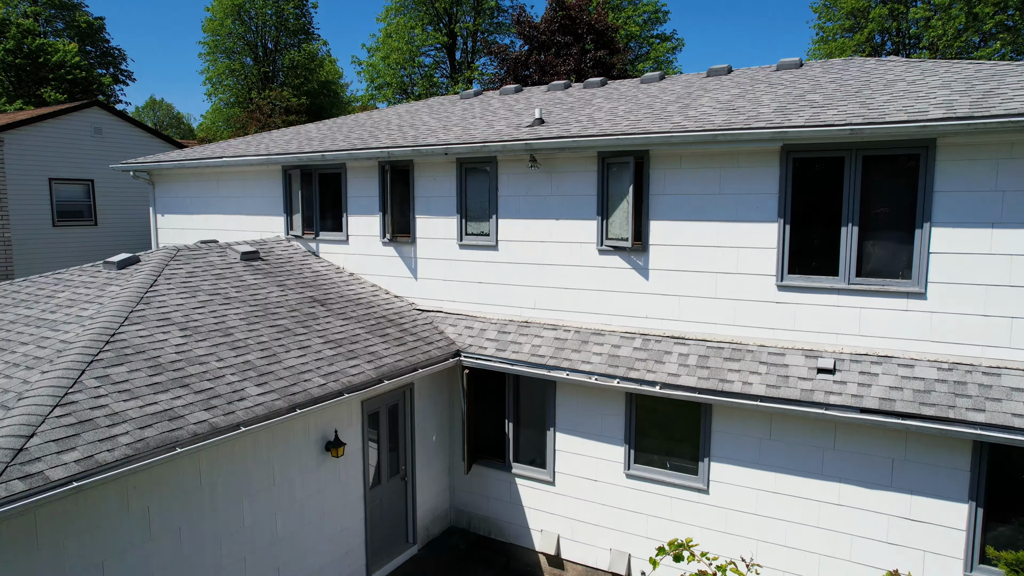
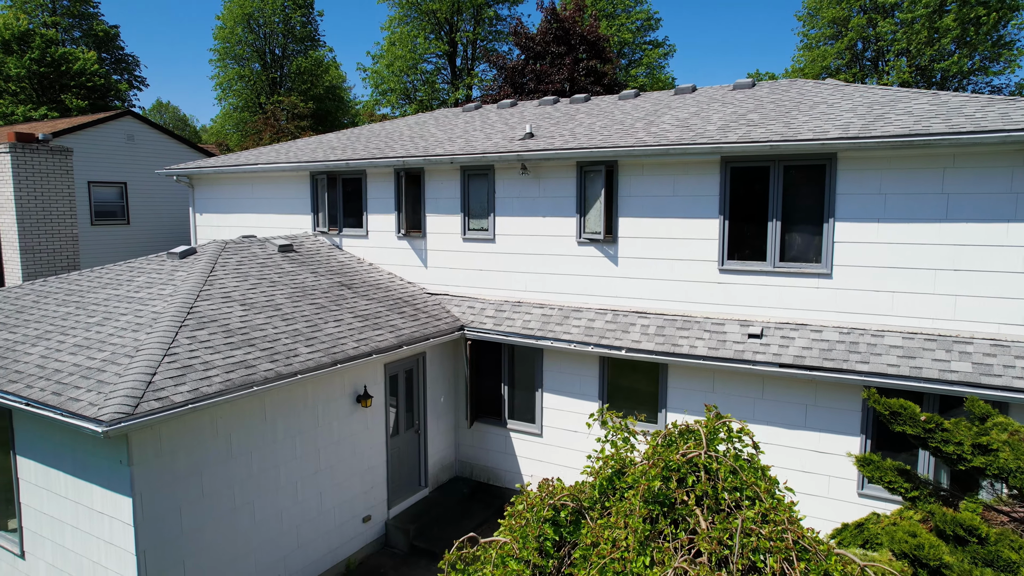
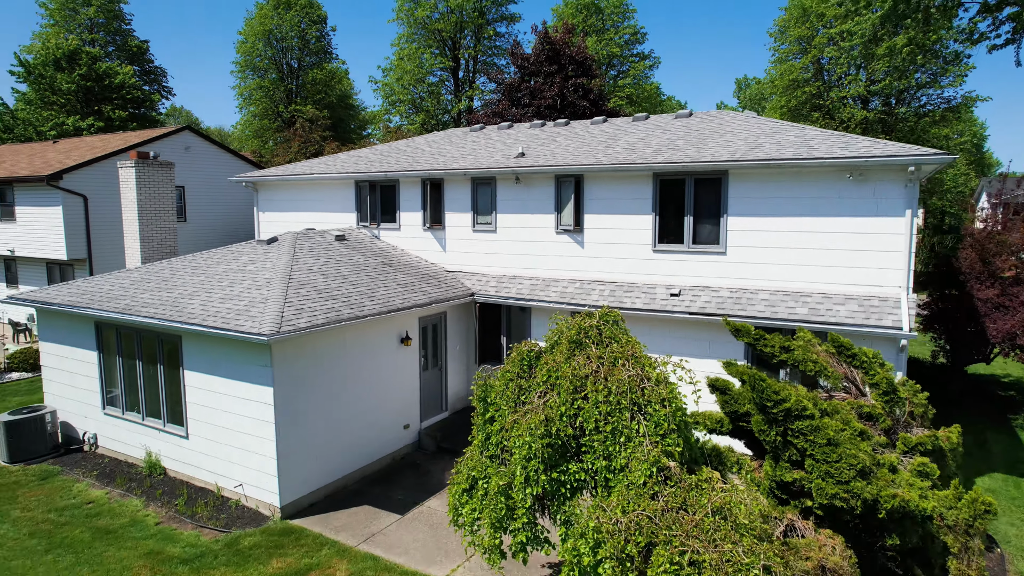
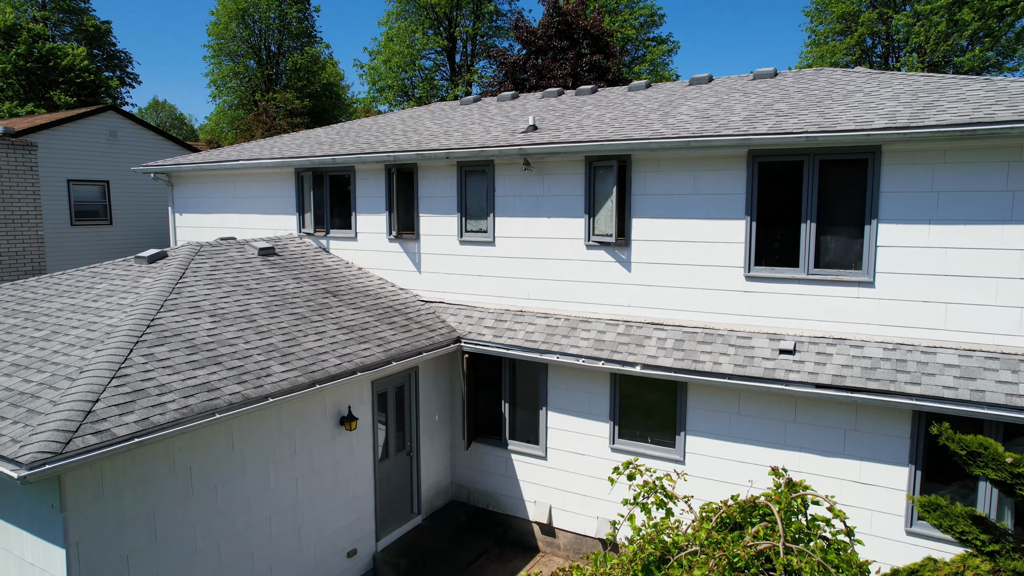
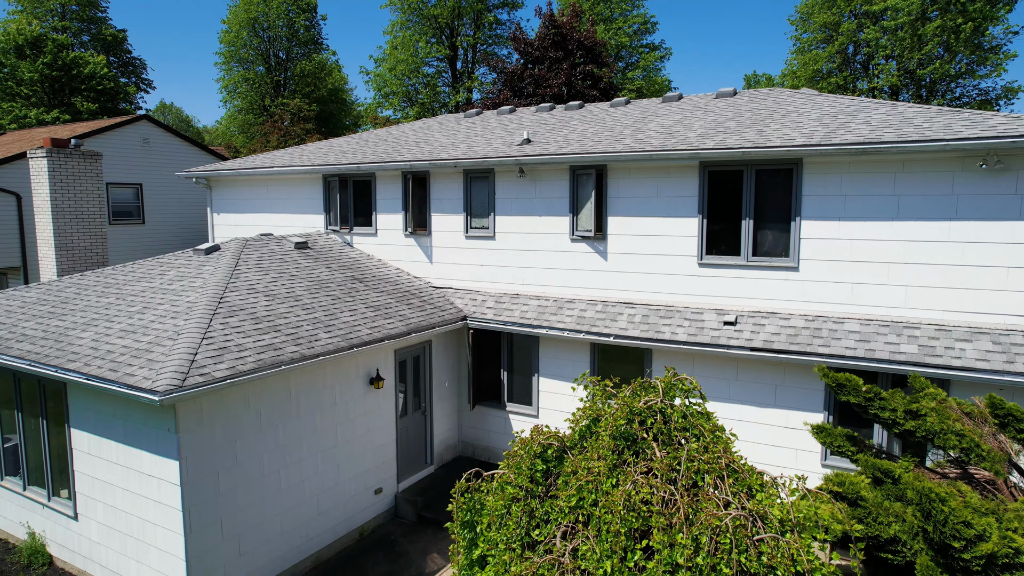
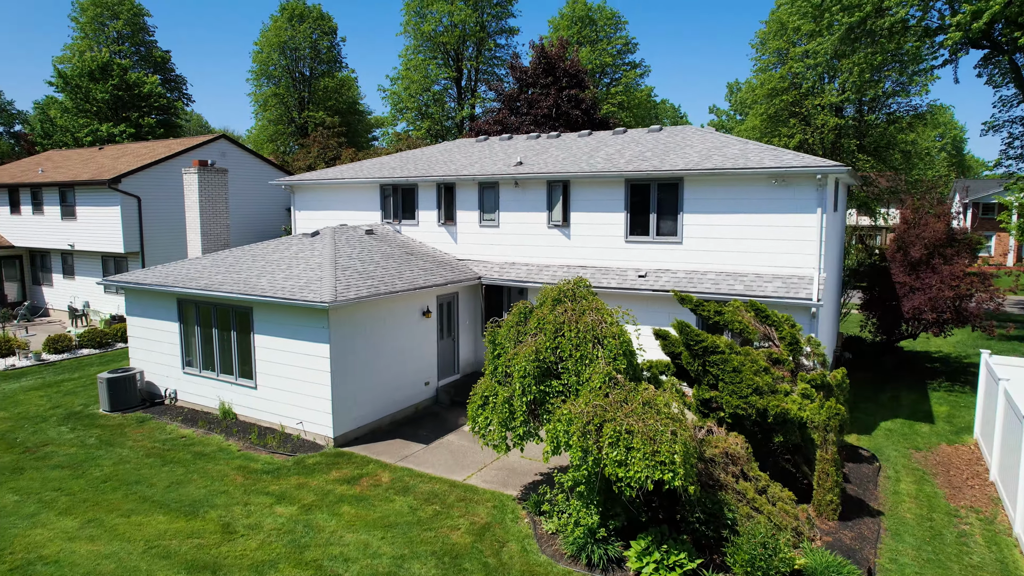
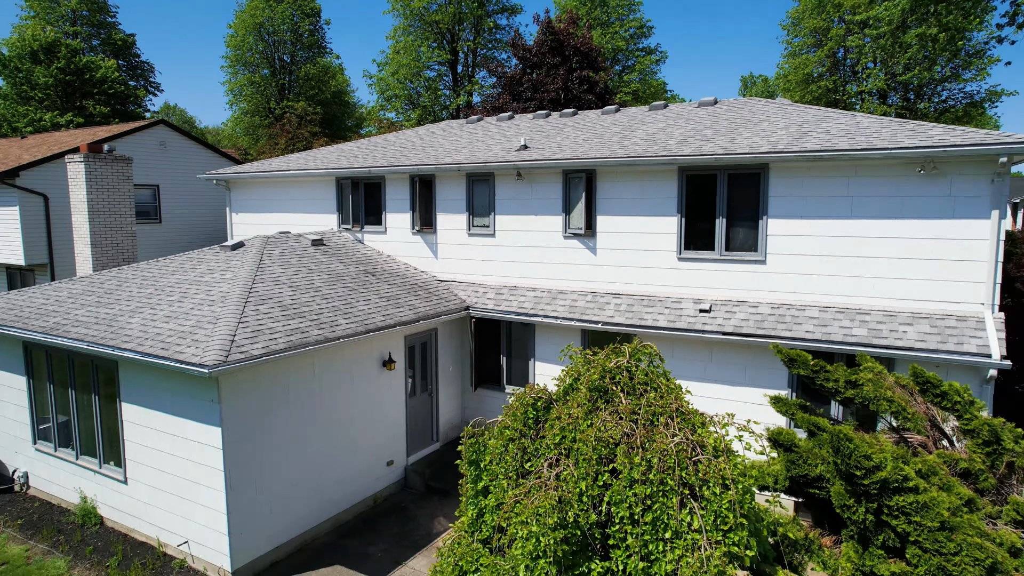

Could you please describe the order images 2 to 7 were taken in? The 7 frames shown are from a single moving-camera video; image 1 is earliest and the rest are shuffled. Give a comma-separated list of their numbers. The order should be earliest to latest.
4, 2, 5, 7, 3, 6
